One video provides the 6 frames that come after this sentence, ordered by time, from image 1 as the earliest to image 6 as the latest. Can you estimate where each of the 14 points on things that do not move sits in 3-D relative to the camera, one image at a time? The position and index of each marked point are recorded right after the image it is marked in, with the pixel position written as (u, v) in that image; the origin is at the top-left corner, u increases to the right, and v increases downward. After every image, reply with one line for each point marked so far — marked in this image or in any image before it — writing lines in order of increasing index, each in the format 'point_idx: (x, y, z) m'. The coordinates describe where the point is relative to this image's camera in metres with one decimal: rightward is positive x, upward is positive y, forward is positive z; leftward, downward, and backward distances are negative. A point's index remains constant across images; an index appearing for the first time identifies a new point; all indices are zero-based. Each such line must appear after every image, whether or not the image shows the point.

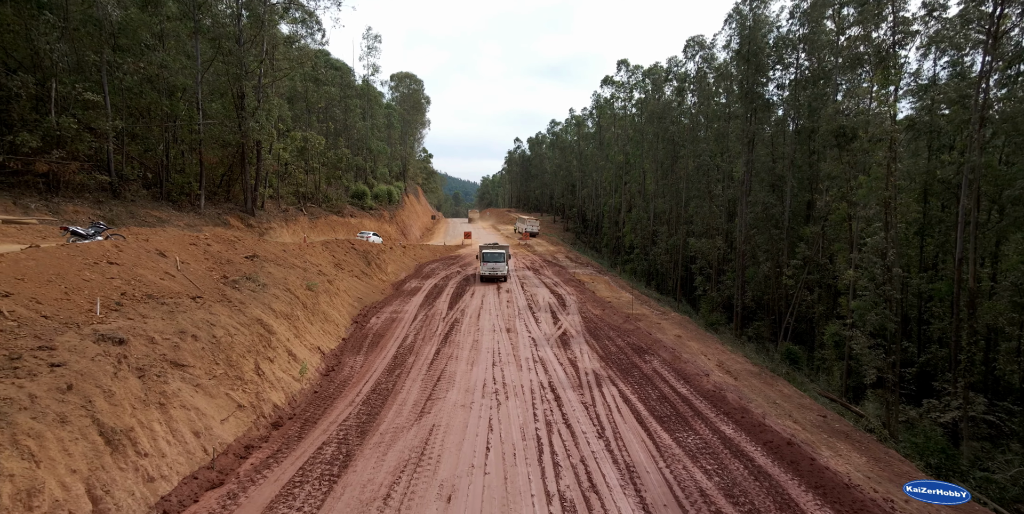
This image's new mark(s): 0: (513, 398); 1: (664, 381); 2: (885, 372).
0: (0.0, -3.7, +13.9) m
1: (+4.5, -3.6, +15.8) m
2: (+11.9, -3.7, +17.2) m
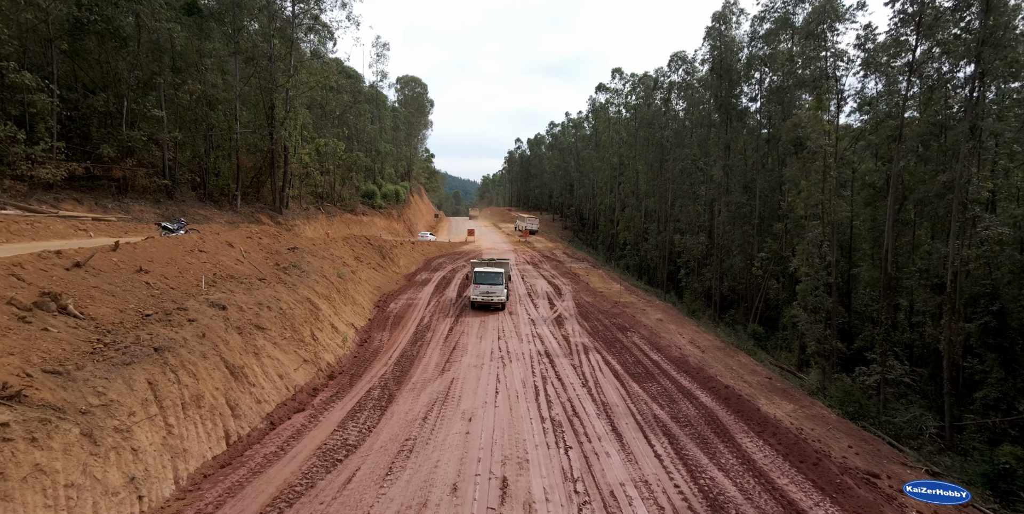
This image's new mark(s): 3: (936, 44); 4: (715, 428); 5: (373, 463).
0: (+0.1, -3.3, +17.3) m
1: (+4.6, -3.3, +19.2) m
2: (+12.0, -3.4, +20.7) m
3: (+13.5, +6.8, +16.9) m
4: (+4.6, -3.8, +12.1) m
5: (-2.6, -3.8, +9.9) m
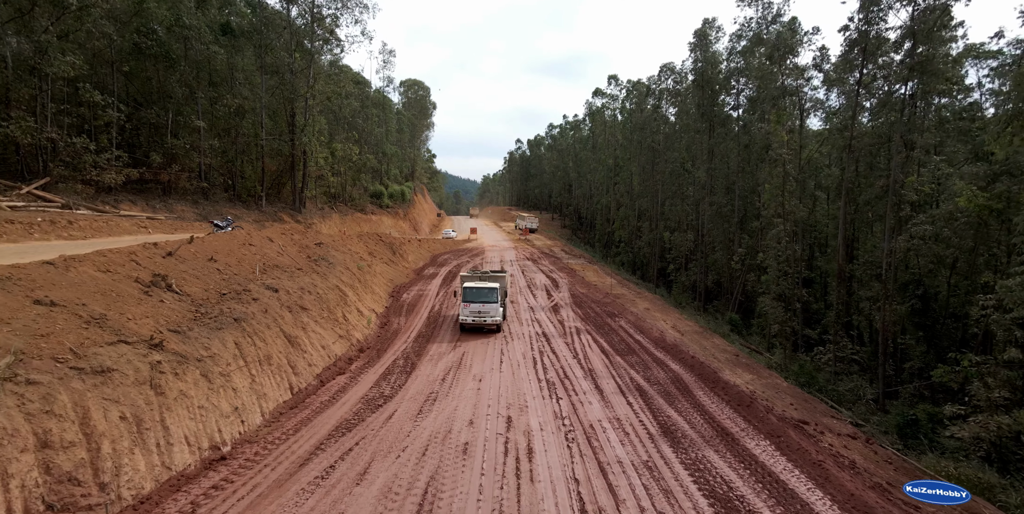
0: (+0.2, -3.1, +20.2) m
1: (+4.6, -3.1, +22.1) m
2: (+12.1, -3.1, +23.5) m
3: (+13.5, +7.0, +19.8) m
4: (+4.7, -3.6, +14.9) m
5: (-2.5, -3.6, +12.8) m
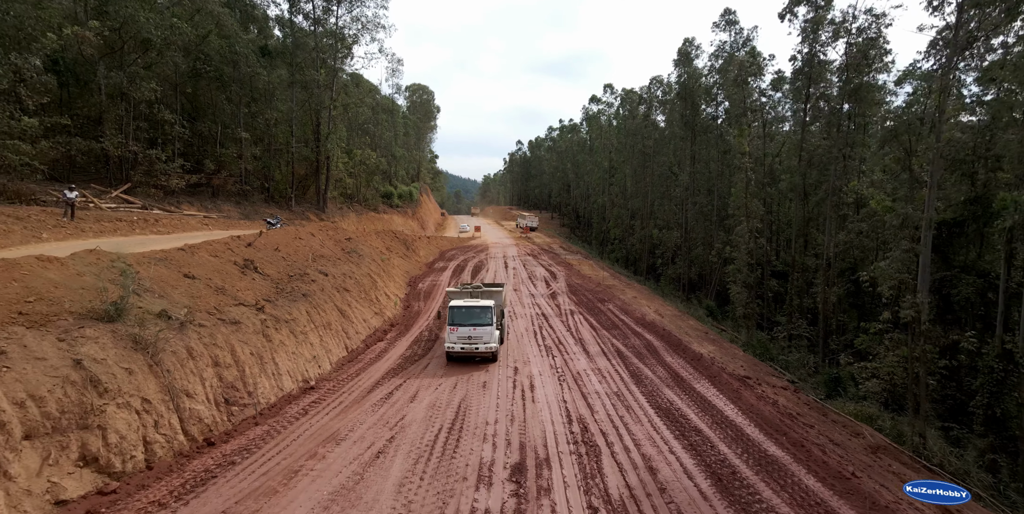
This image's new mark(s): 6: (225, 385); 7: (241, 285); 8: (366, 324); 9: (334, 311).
0: (+0.4, -2.7, +24.1) m
1: (+4.8, -2.7, +26.0) m
2: (+12.2, -2.7, +27.4) m
3: (+13.7, +7.4, +23.6) m
4: (+4.8, -3.2, +18.8) m
5: (-2.4, -3.3, +16.6) m
6: (-5.9, -2.6, +11.0) m
7: (-7.4, -0.8, +14.6) m
8: (-5.3, -2.4, +19.4) m
9: (-5.9, -1.8, +17.6) m
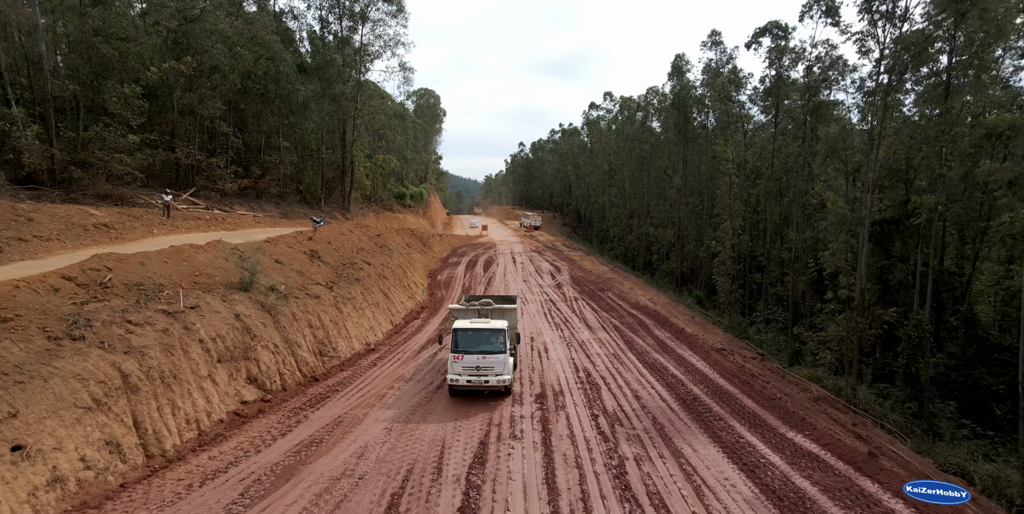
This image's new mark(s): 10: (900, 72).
0: (+1.0, -2.4, +27.8) m
1: (+5.4, -2.4, +29.6) m
2: (+12.8, -2.4, +31.1) m
3: (+14.3, +7.7, +27.3) m
4: (+5.4, -2.9, +22.5) m
5: (-1.8, -2.9, +20.3) m
6: (-5.3, -2.3, +14.7) m
7: (-6.8, -0.4, +18.3) m
8: (-4.7, -2.1, +23.1) m
9: (-5.3, -1.5, +21.3) m
10: (+12.1, +5.8, +16.7) m
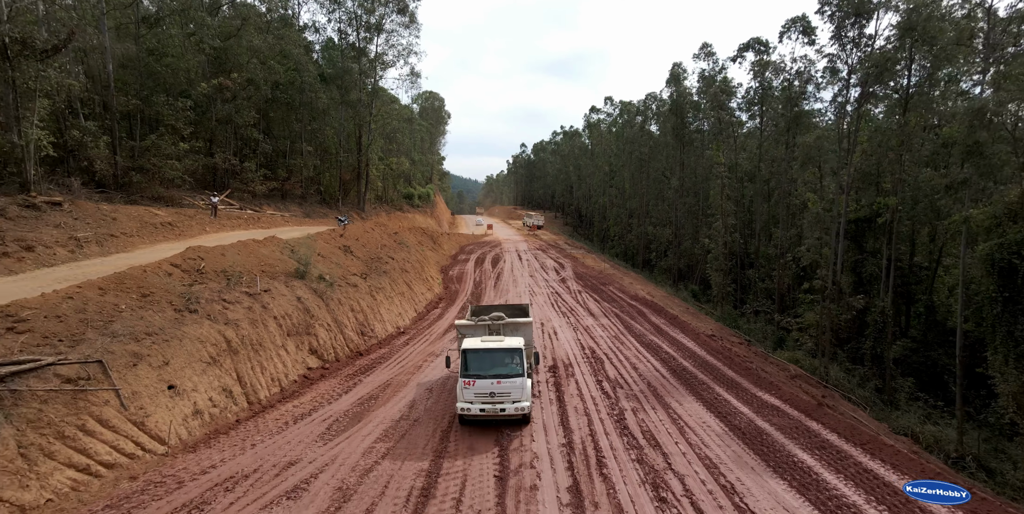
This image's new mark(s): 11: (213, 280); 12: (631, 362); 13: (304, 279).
0: (+1.4, -2.2, +30.1) m
1: (+5.9, -2.2, +32.0) m
2: (+13.3, -2.2, +33.4) m
3: (+14.7, +7.9, +29.6) m
4: (+5.9, -2.7, +24.8) m
5: (-1.3, -2.7, +22.7) m
6: (-4.8, -2.1, +17.0) m
7: (-6.3, -0.2, +20.6) m
8: (-4.2, -1.9, +25.4) m
9: (-4.8, -1.3, +23.6) m
10: (+12.6, +6.0, +19.1) m
11: (-7.2, -0.6, +12.8) m
12: (+3.5, -3.2, +16.1) m
13: (-6.1, -0.7, +15.7) m
